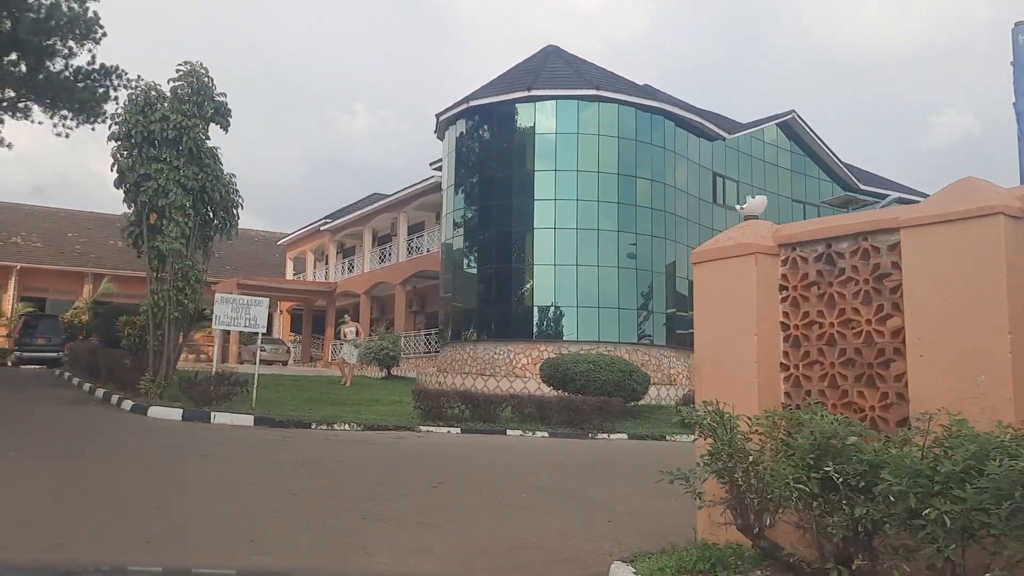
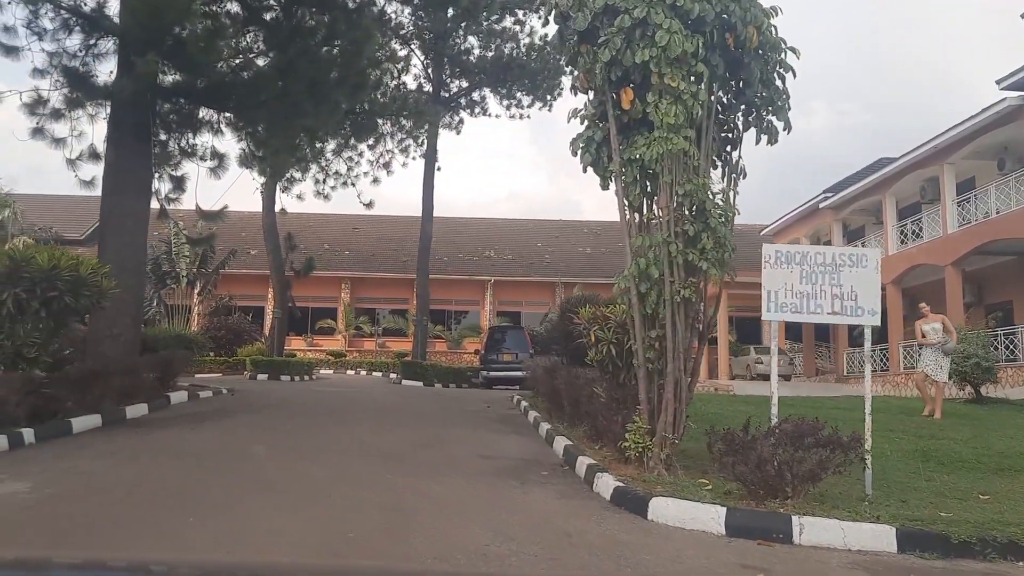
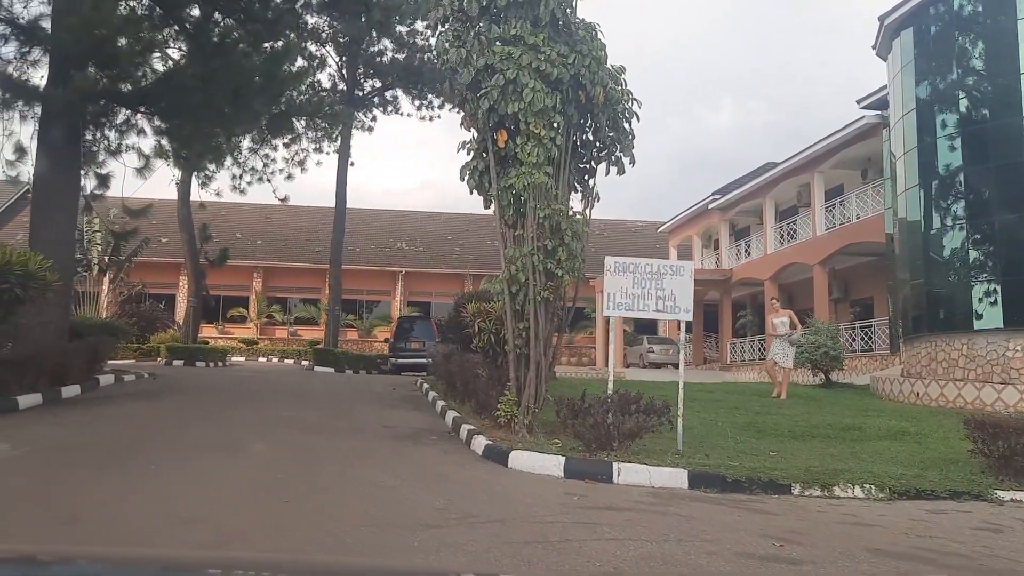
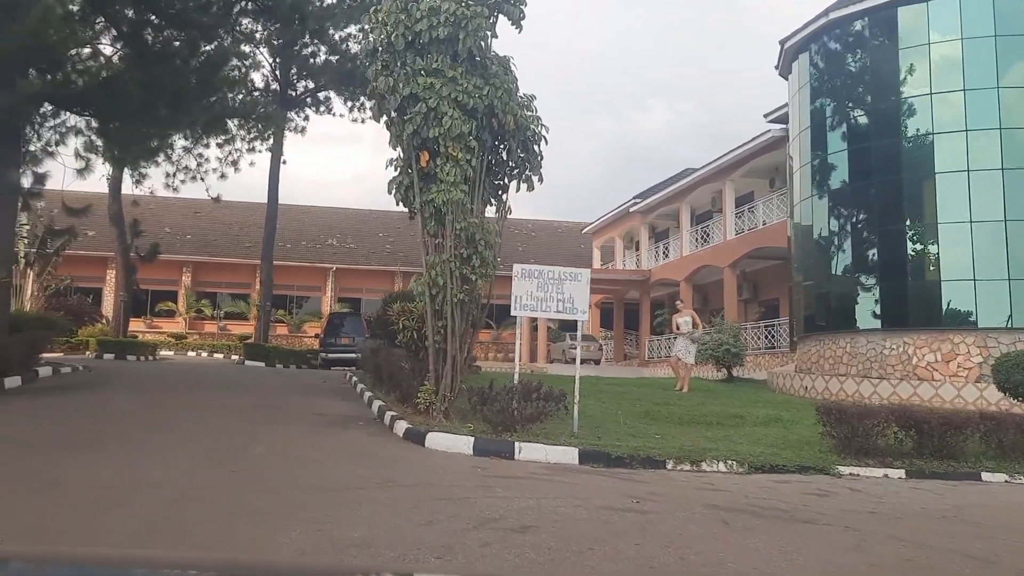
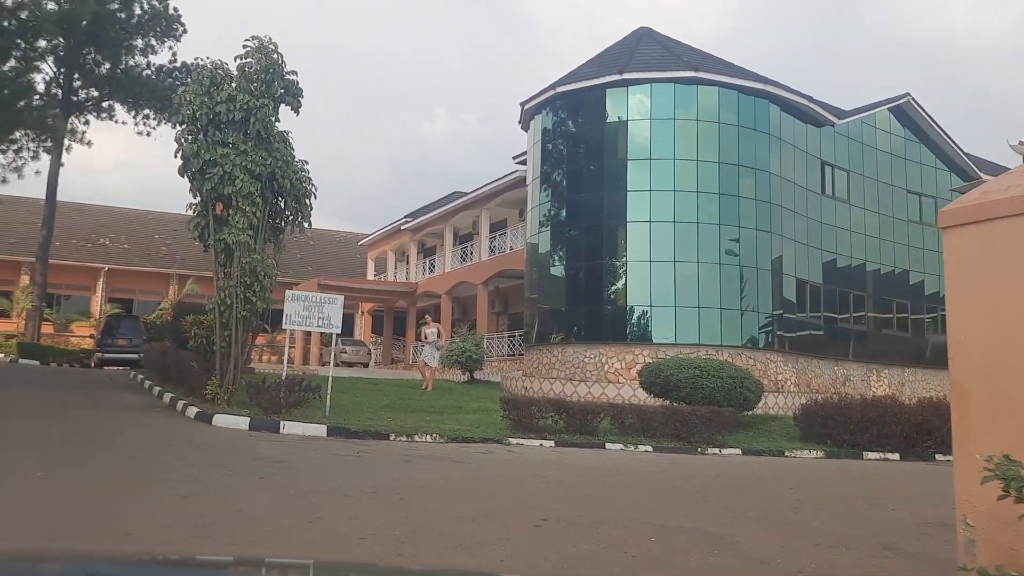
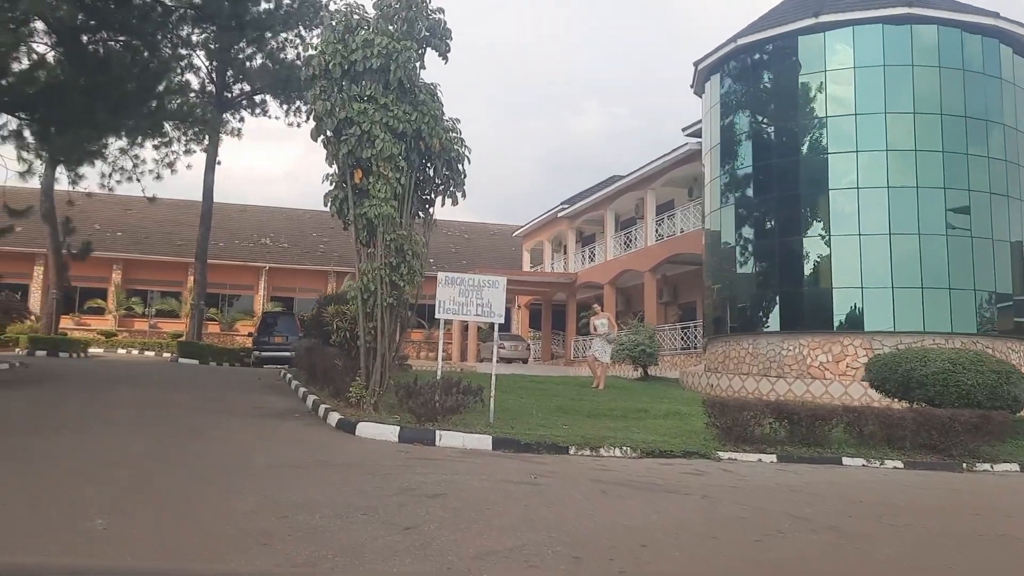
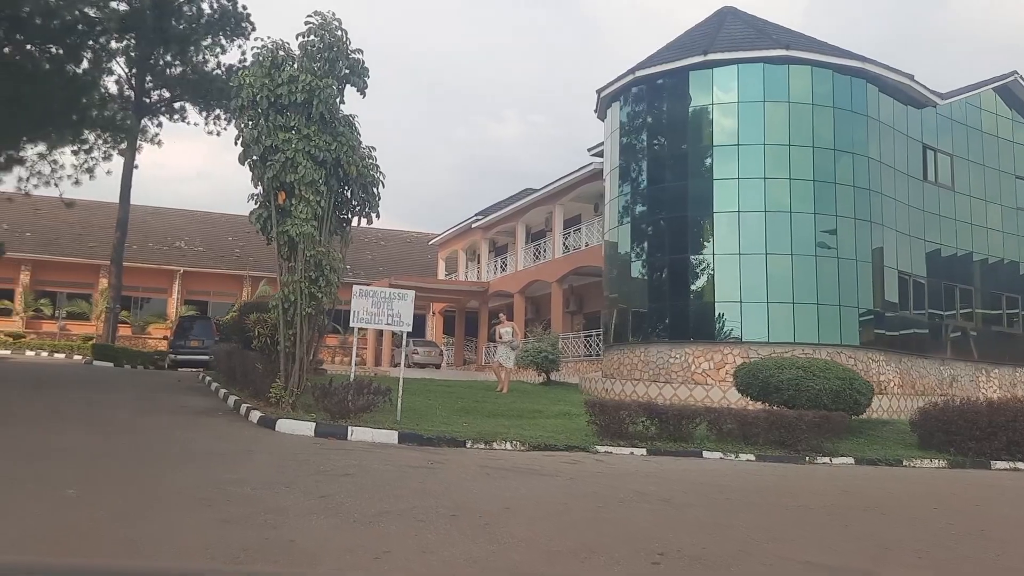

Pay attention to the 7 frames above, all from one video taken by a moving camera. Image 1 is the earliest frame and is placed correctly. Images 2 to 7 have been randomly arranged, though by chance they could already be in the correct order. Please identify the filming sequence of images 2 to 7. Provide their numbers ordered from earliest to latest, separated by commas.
5, 7, 6, 4, 3, 2
